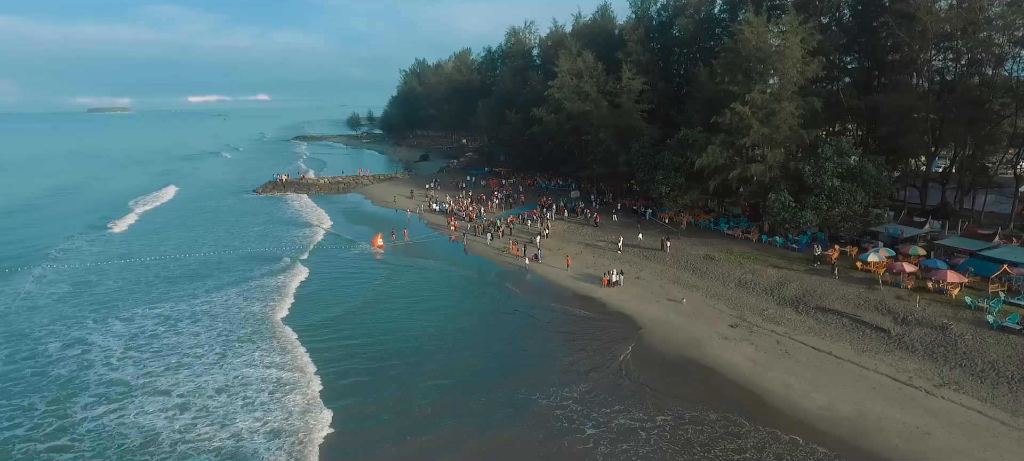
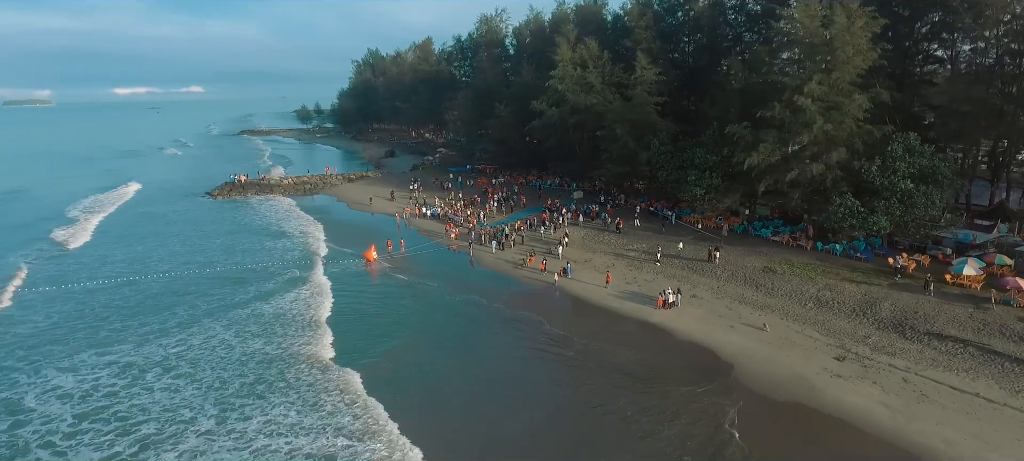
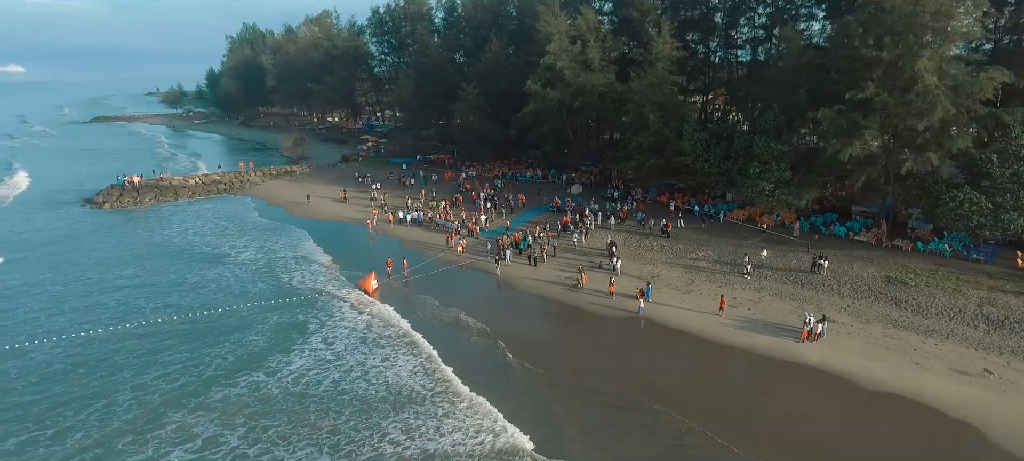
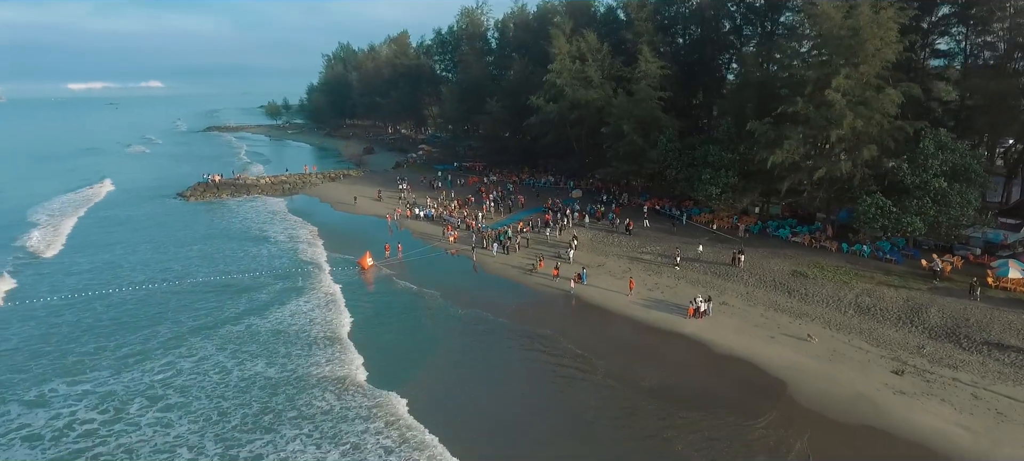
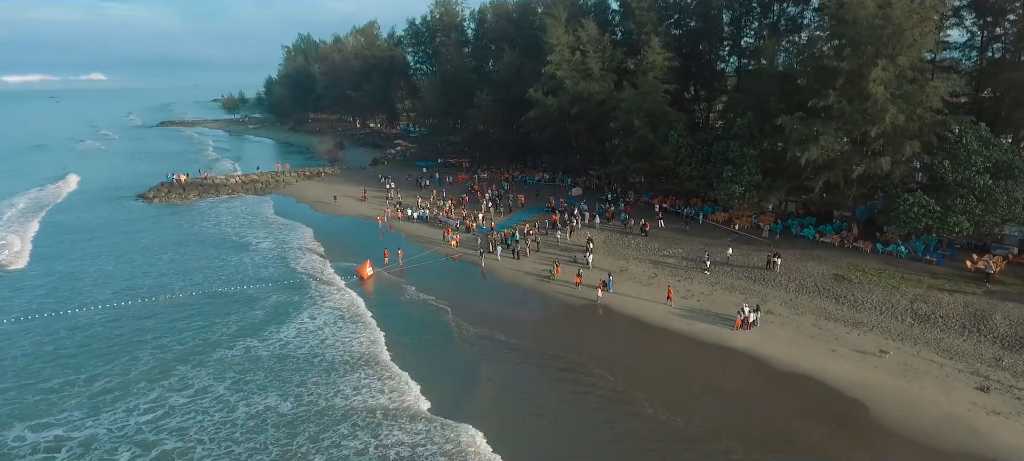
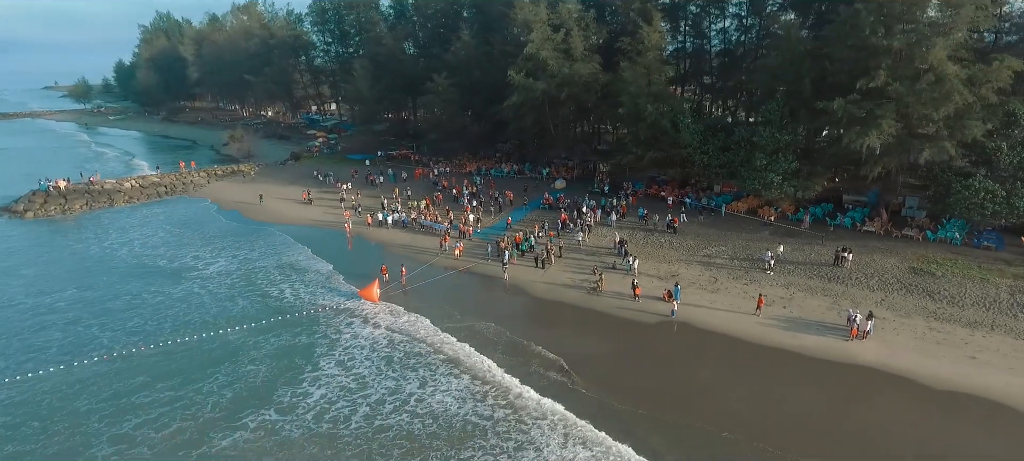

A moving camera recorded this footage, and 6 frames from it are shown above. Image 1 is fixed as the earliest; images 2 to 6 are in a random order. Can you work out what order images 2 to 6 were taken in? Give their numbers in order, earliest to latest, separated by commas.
2, 4, 5, 3, 6
